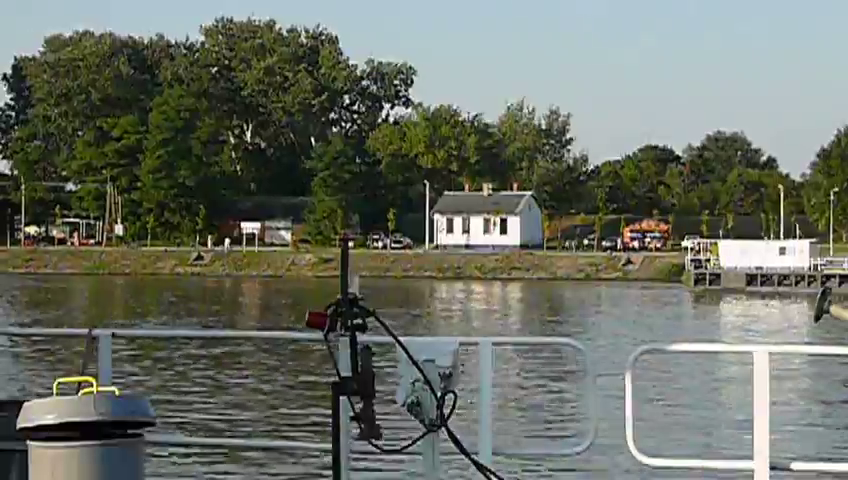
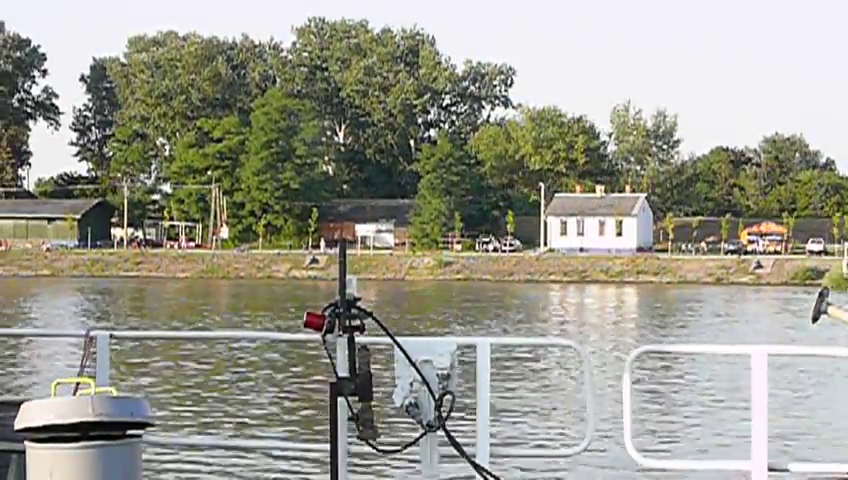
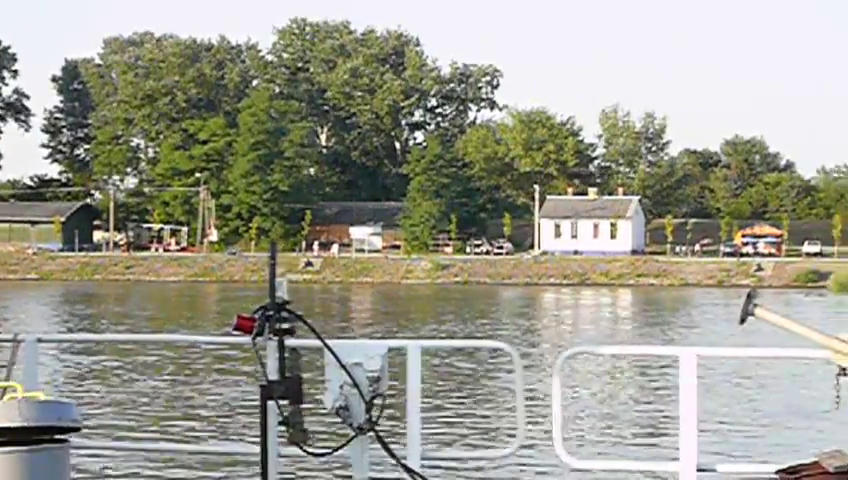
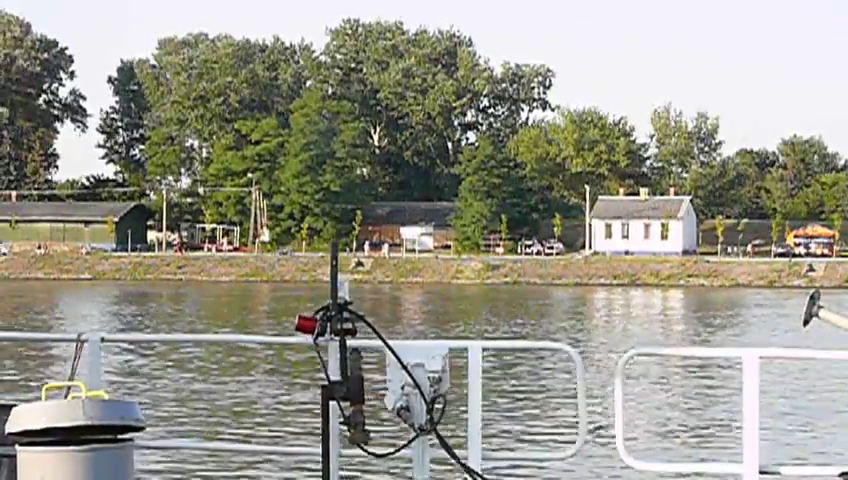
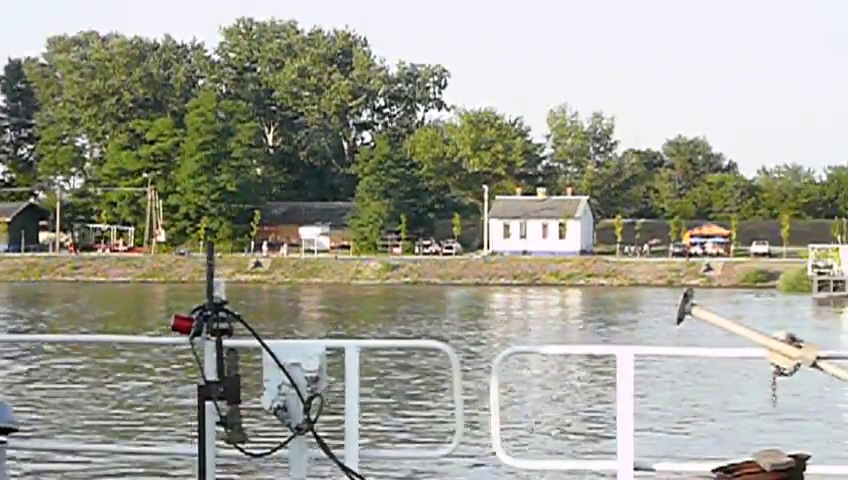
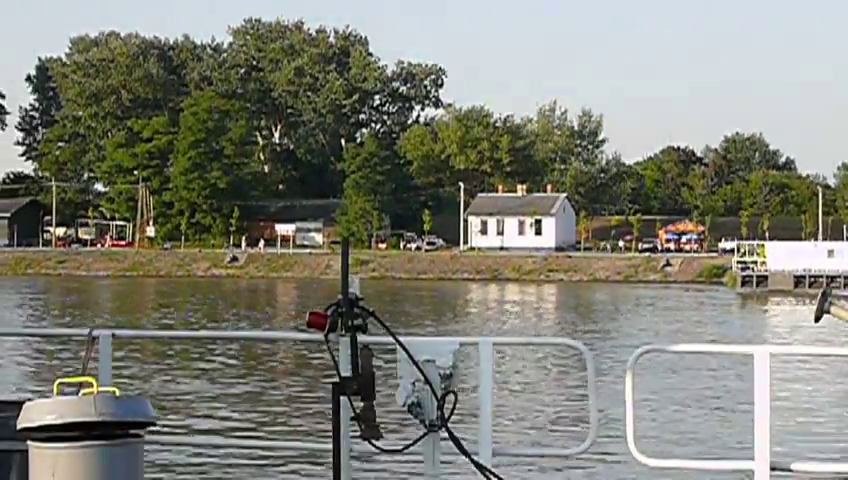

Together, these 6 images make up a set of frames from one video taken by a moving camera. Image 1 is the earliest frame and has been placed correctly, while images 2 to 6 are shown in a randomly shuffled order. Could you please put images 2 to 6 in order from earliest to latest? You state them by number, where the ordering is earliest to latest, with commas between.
6, 2, 4, 3, 5
